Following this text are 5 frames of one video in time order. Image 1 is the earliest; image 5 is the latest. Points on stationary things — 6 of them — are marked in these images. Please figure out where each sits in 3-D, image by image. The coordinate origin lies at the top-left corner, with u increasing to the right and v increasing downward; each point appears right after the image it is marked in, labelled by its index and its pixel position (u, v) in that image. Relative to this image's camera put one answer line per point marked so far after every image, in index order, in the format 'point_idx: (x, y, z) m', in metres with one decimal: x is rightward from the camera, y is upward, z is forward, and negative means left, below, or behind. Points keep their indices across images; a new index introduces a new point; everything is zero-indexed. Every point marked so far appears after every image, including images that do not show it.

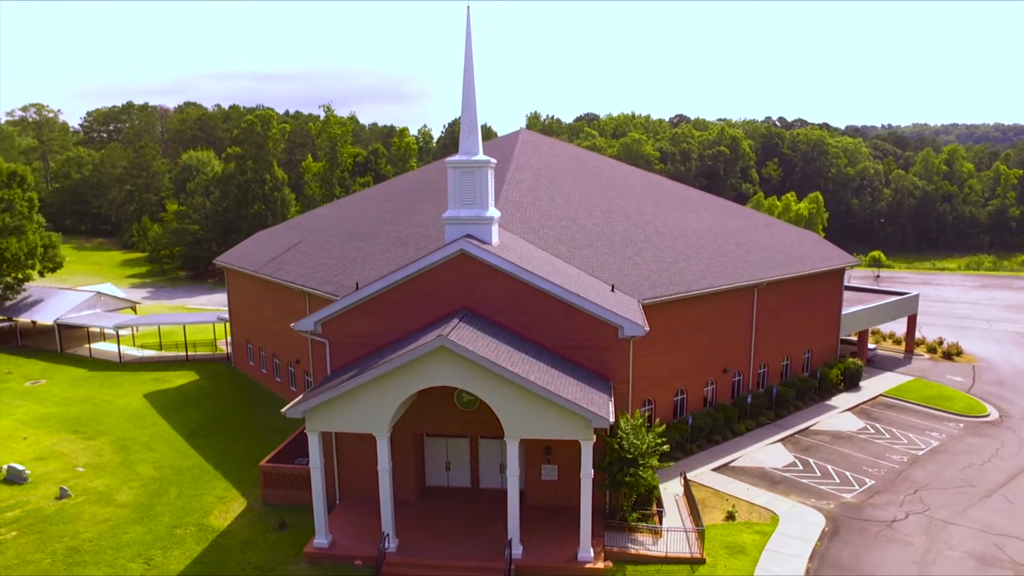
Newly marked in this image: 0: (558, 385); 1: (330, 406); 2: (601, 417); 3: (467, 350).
0: (+1.1, -2.4, +18.8) m
1: (-4.5, -3.0, +19.2) m
2: (+2.1, -3.0, +18.2) m
3: (-1.0, -1.5, +18.3) m
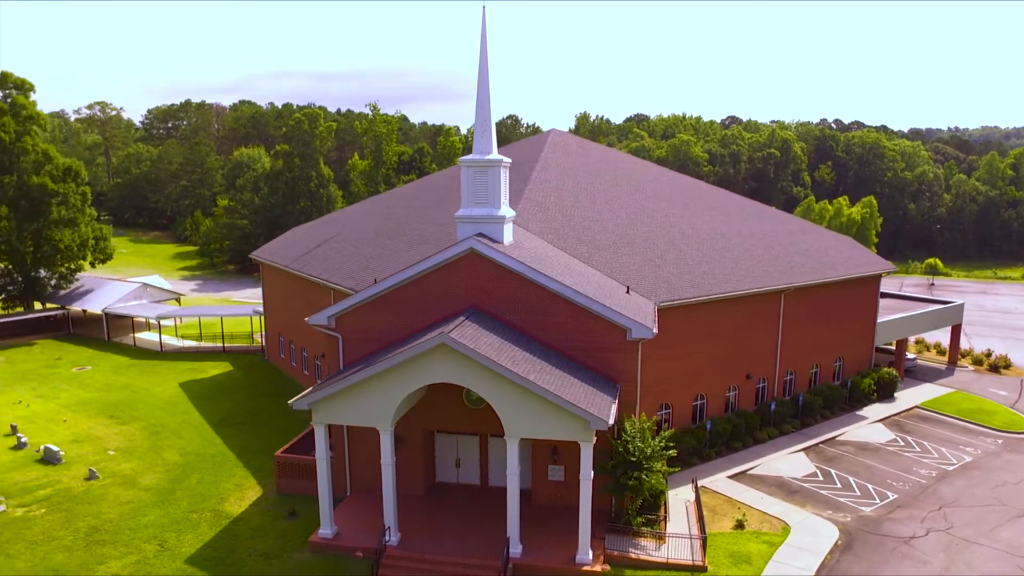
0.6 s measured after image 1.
0: (+1.1, -2.4, +18.8) m
1: (-4.5, -2.8, +19.6) m
2: (+2.1, -3.1, +18.1) m
3: (-1.1, -1.4, +18.4) m
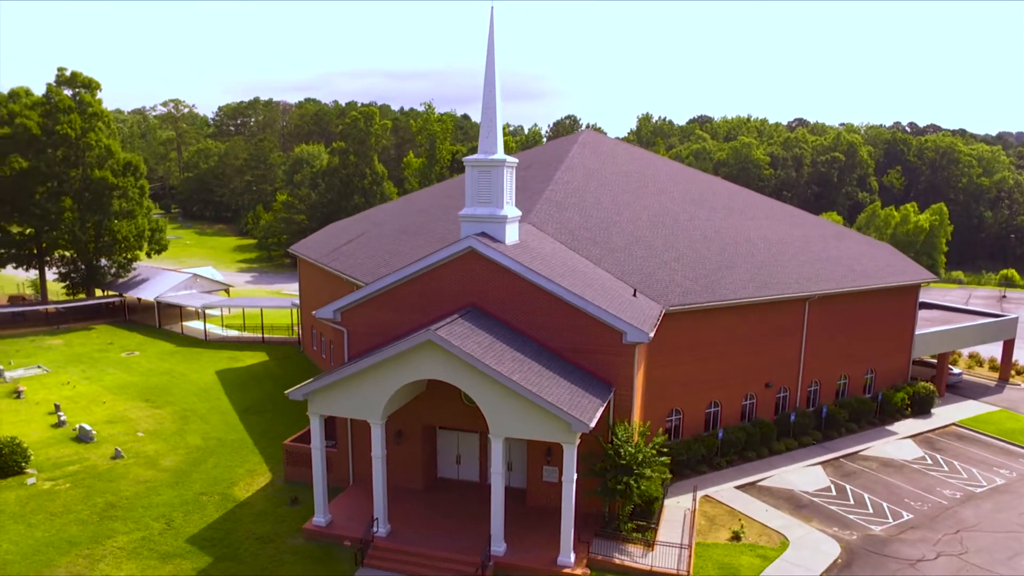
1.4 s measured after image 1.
0: (+0.8, -2.4, +18.8) m
1: (-4.8, -2.7, +20.1) m
2: (+1.6, -3.1, +18.0) m
3: (-1.4, -1.4, +18.6) m
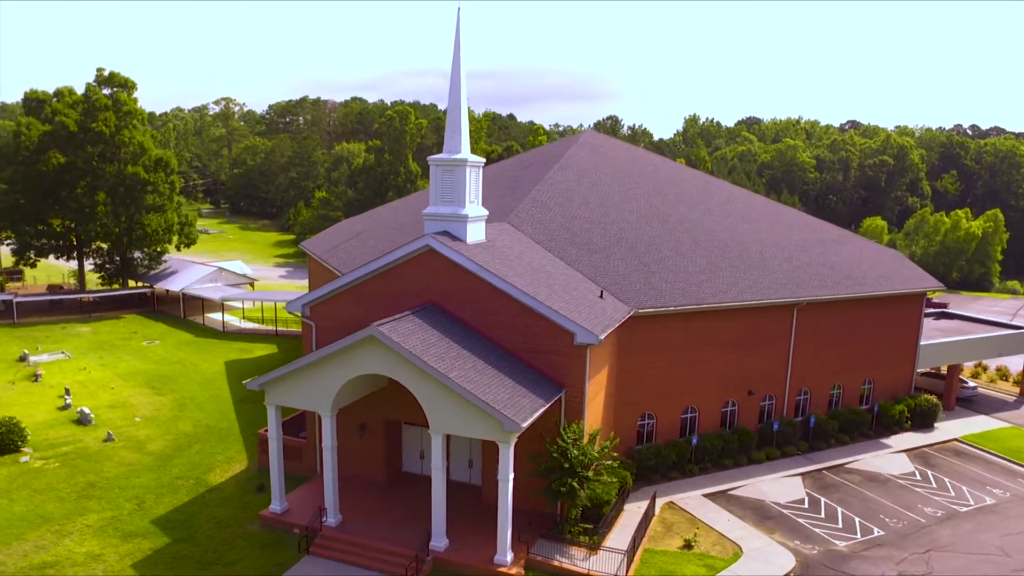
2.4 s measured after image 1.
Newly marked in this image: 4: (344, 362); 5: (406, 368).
0: (-0.8, -2.4, +18.9) m
1: (-6.2, -2.5, +20.7) m
2: (0.0, -3.1, +18.1) m
3: (-2.9, -1.3, +18.9) m
4: (-4.4, -1.9, +19.9) m
5: (-2.6, -2.0, +19.2) m
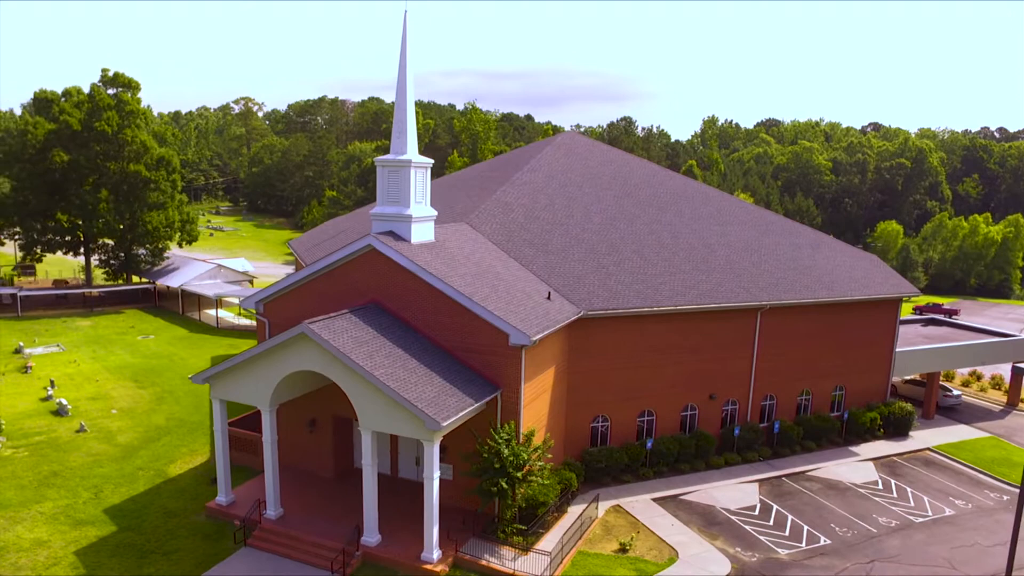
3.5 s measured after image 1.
0: (-2.6, -2.4, +19.0) m
1: (-7.9, -2.4, +21.1) m
2: (-1.9, -3.1, +18.2) m
3: (-4.7, -1.3, +19.2) m
4: (-6.1, -1.8, +20.3) m
5: (-4.4, -2.0, +19.5) m
